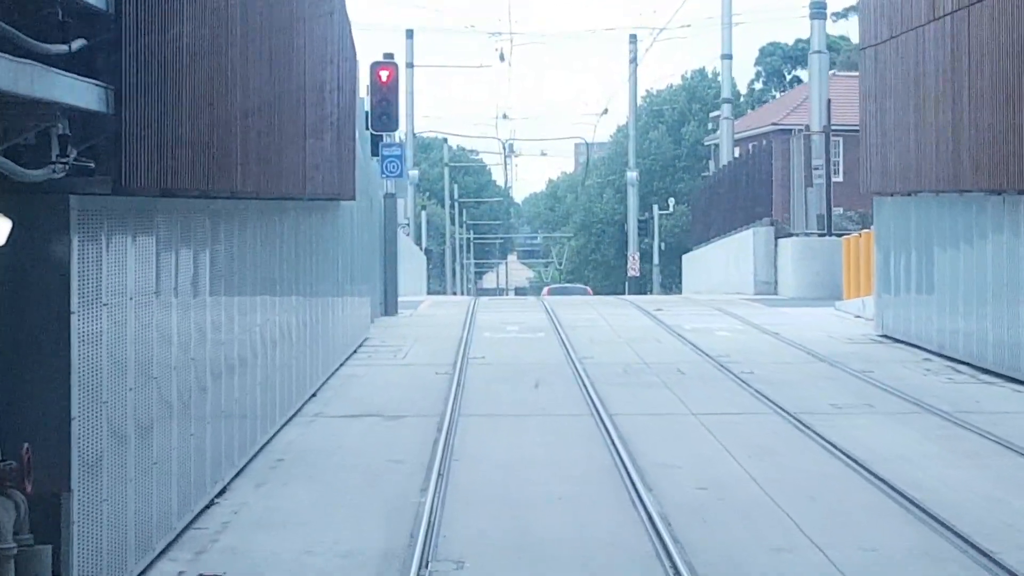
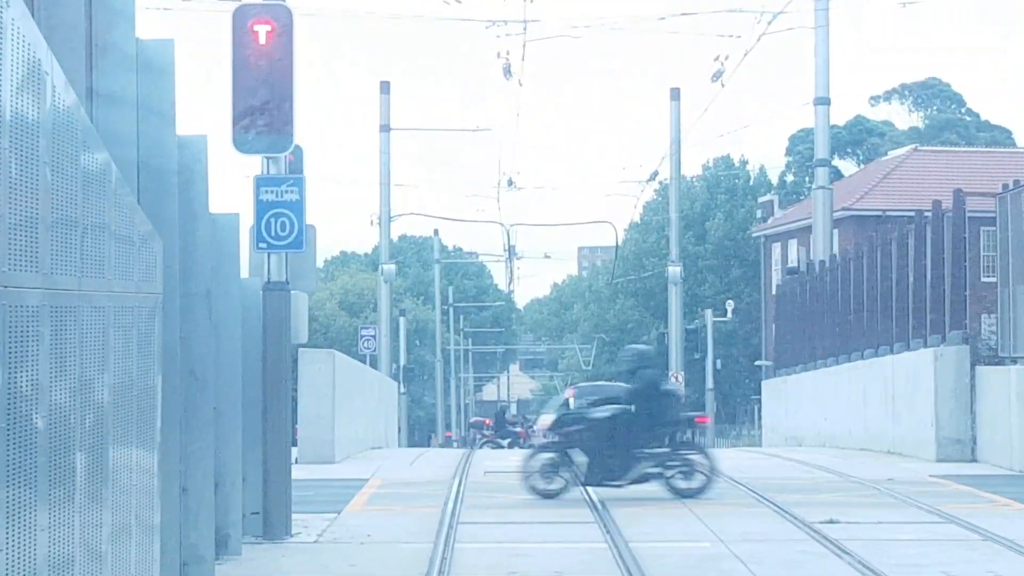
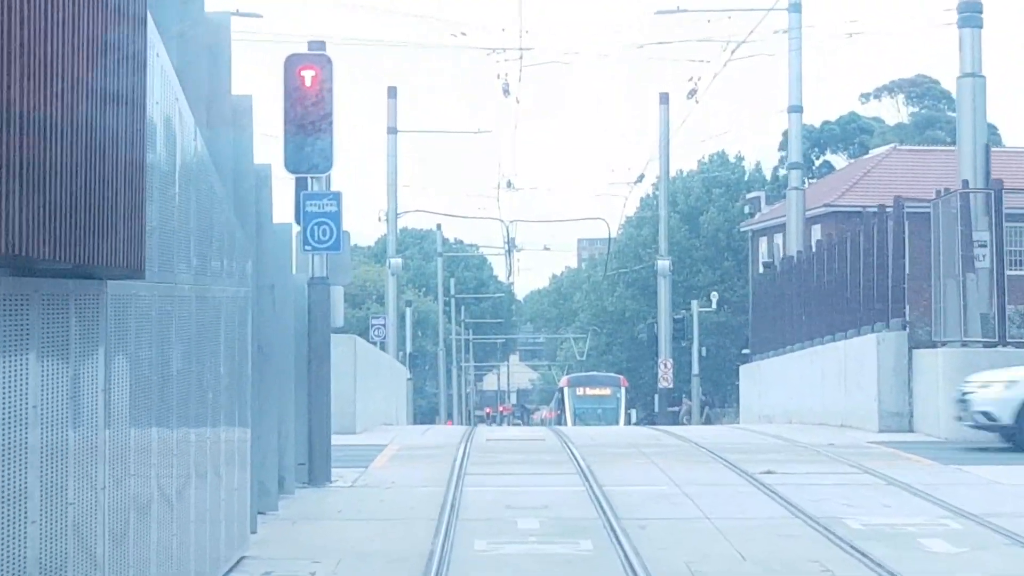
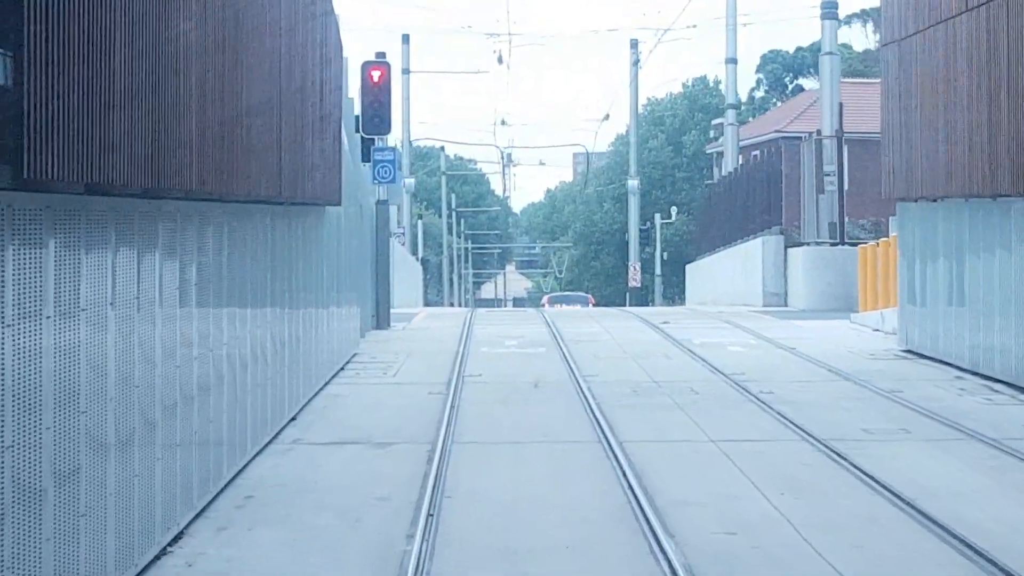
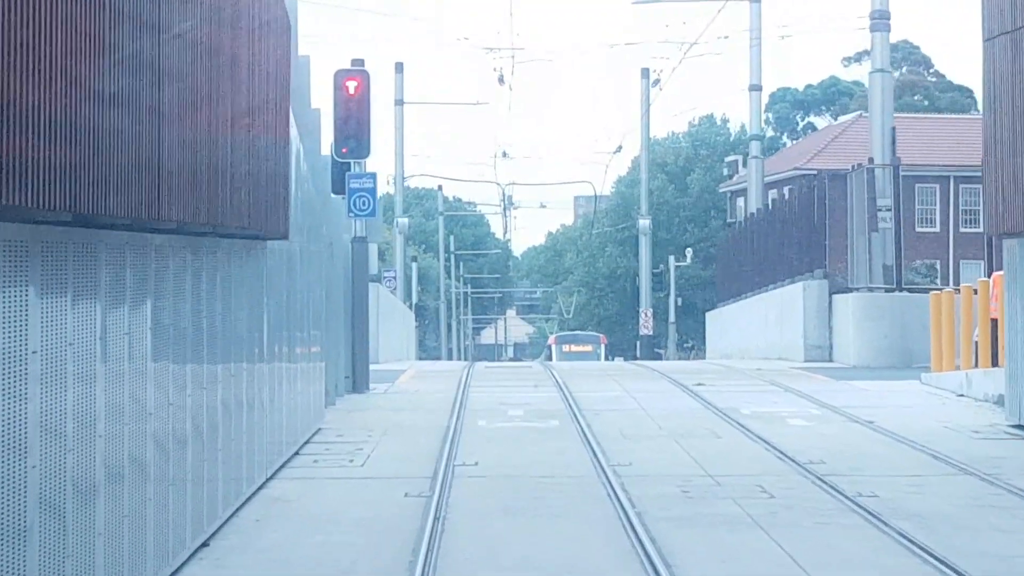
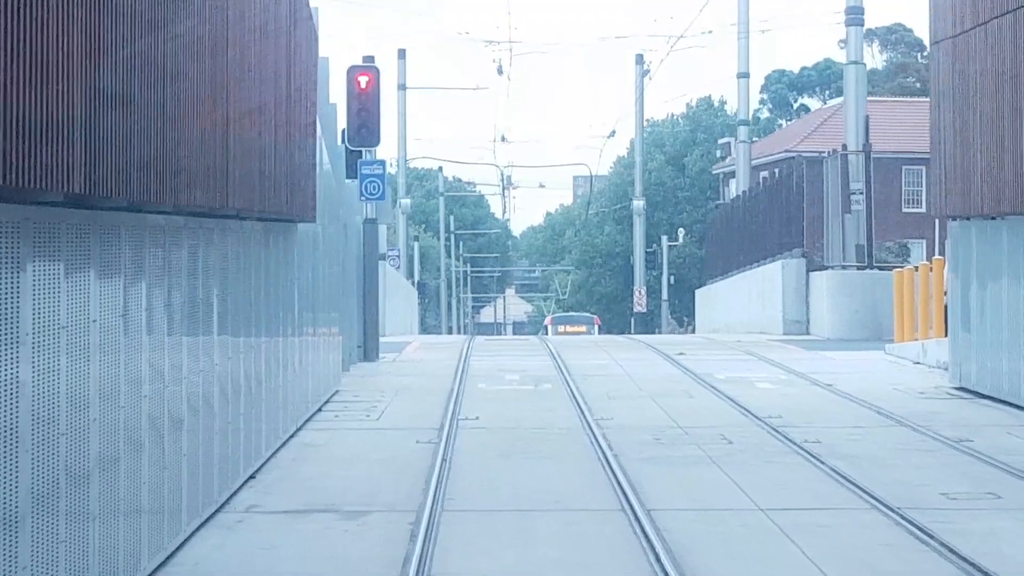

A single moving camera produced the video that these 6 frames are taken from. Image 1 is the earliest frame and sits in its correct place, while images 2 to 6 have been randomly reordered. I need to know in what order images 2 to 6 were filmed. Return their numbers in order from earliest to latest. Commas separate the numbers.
4, 6, 5, 3, 2
